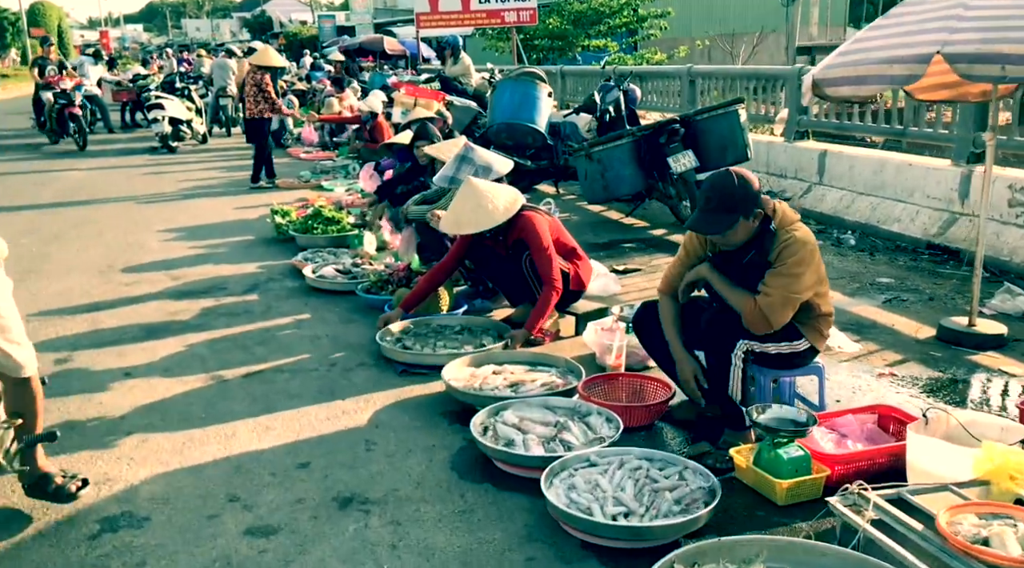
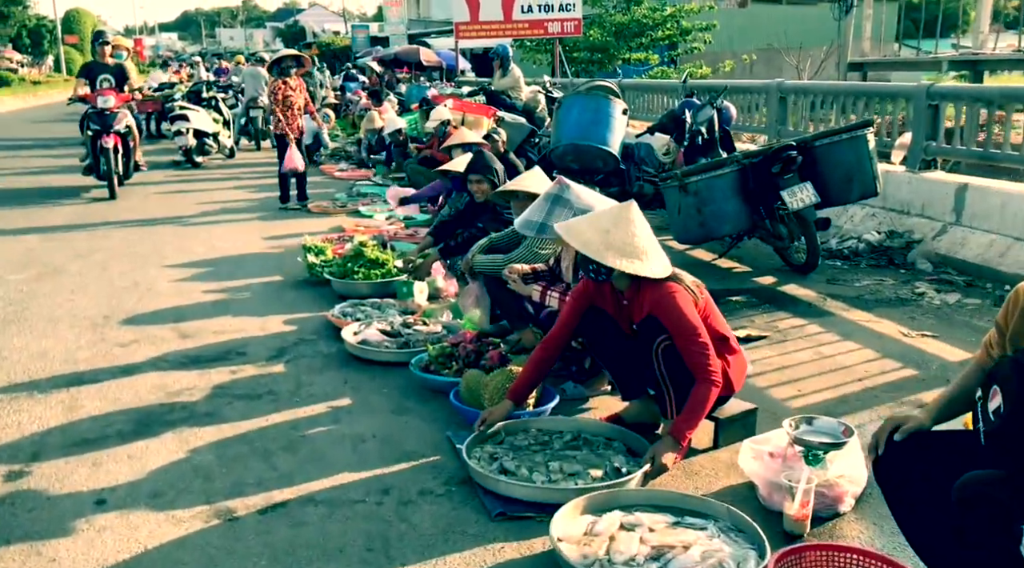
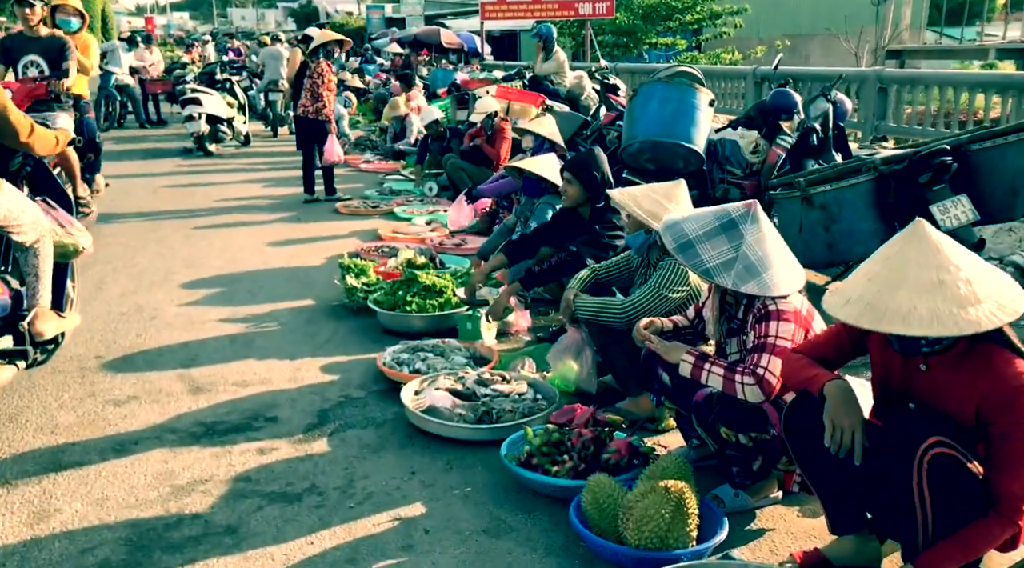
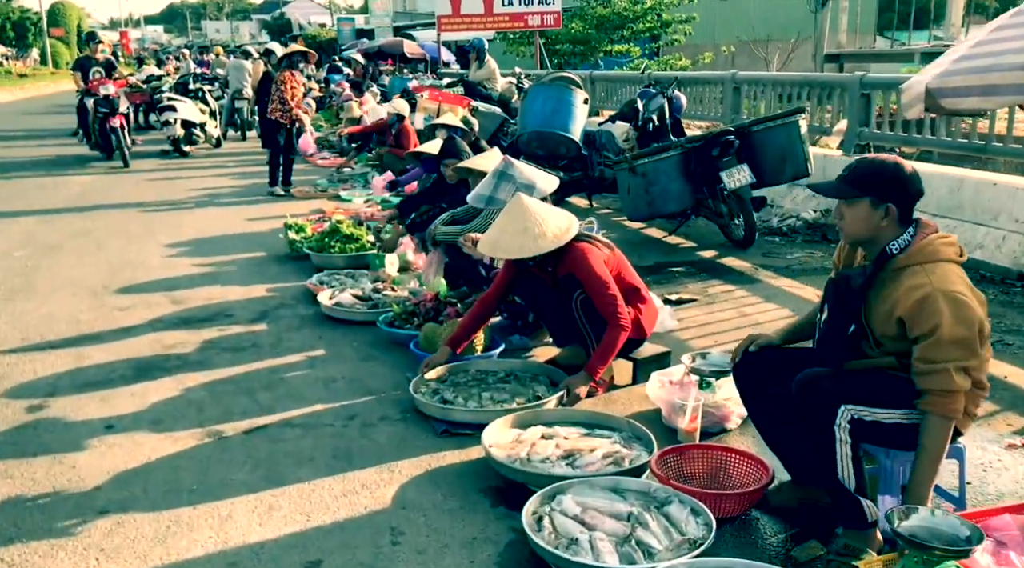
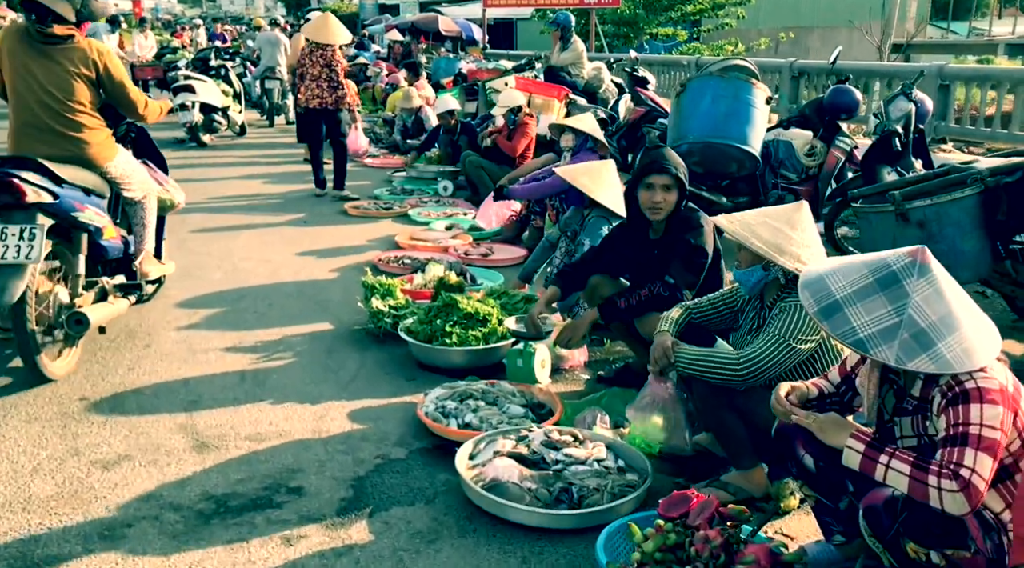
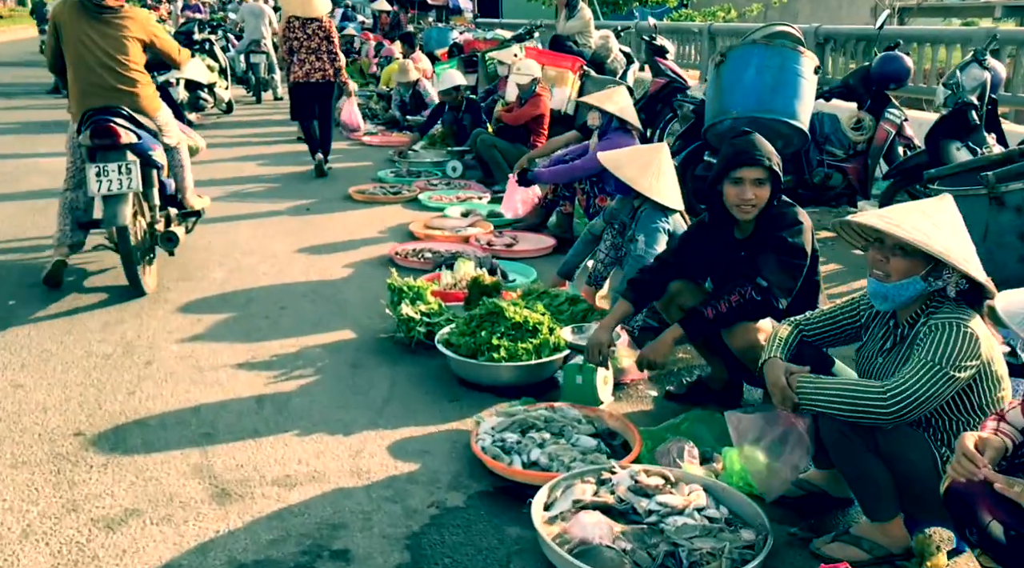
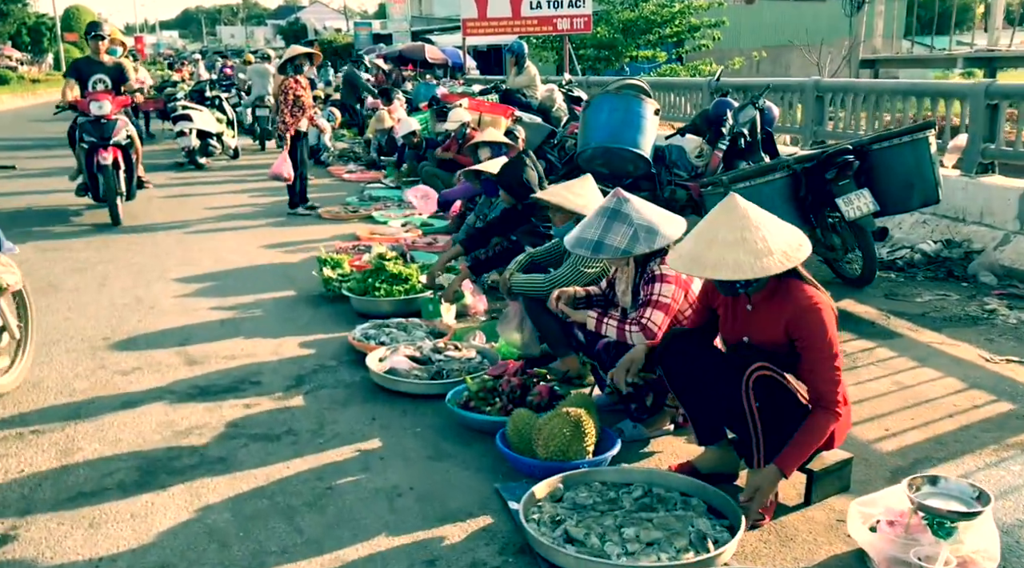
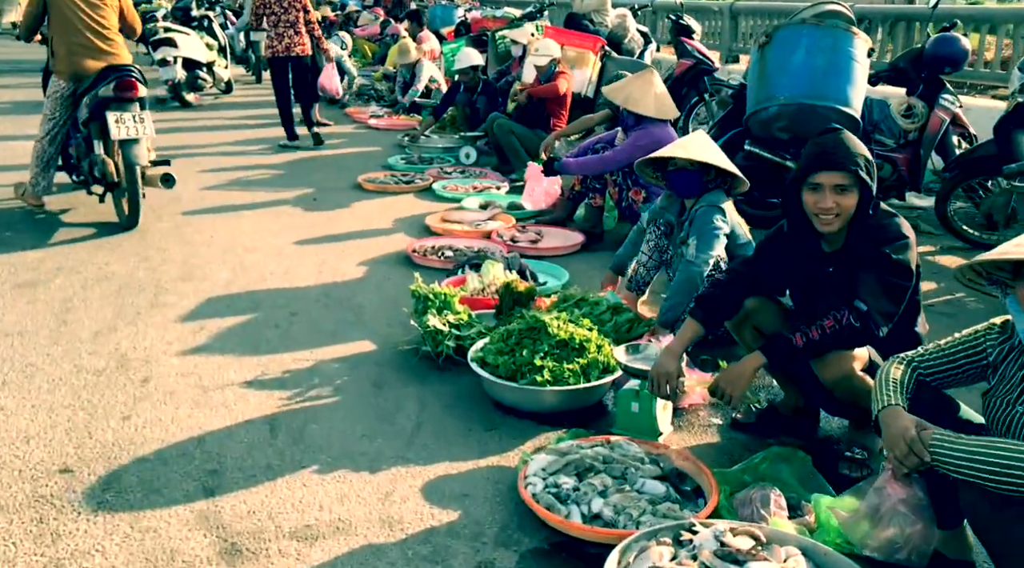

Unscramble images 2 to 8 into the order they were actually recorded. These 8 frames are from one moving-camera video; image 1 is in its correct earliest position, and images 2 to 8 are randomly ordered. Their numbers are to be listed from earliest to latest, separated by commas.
4, 2, 7, 3, 5, 6, 8
